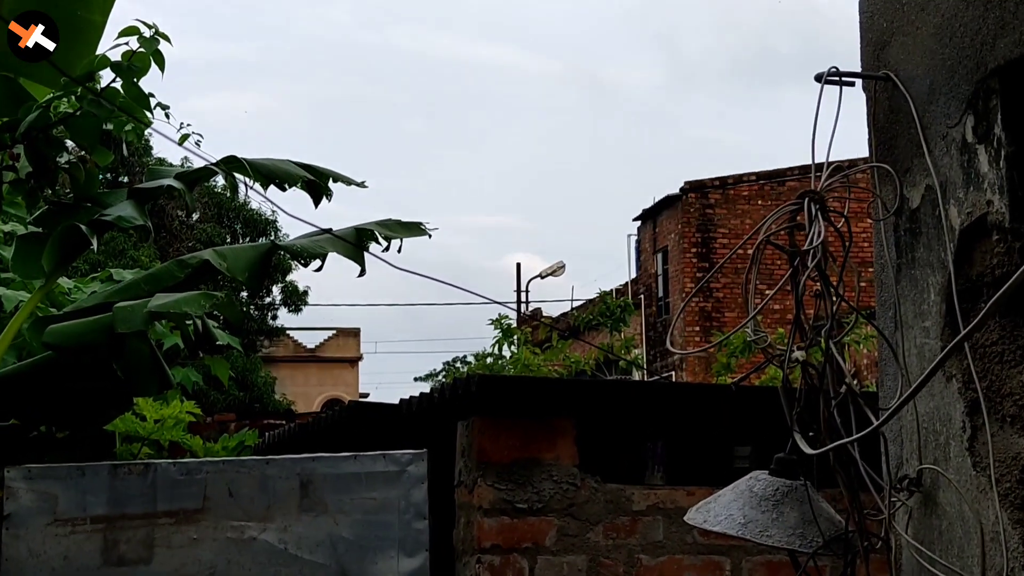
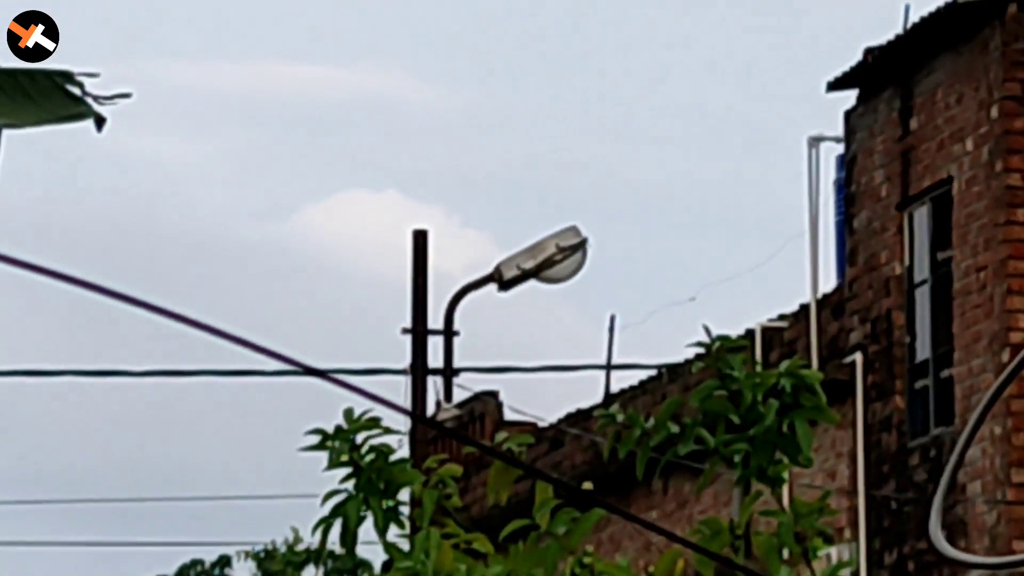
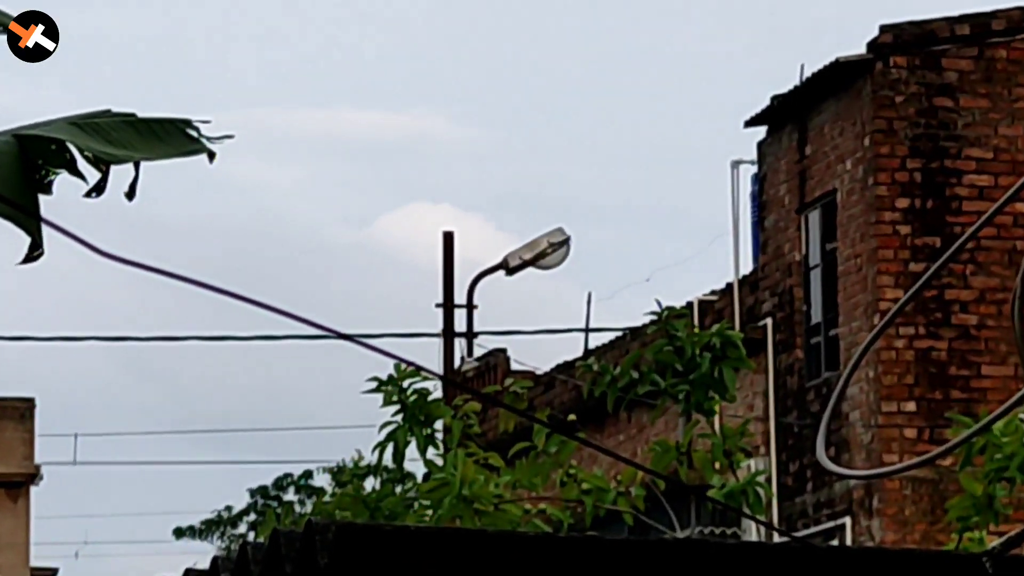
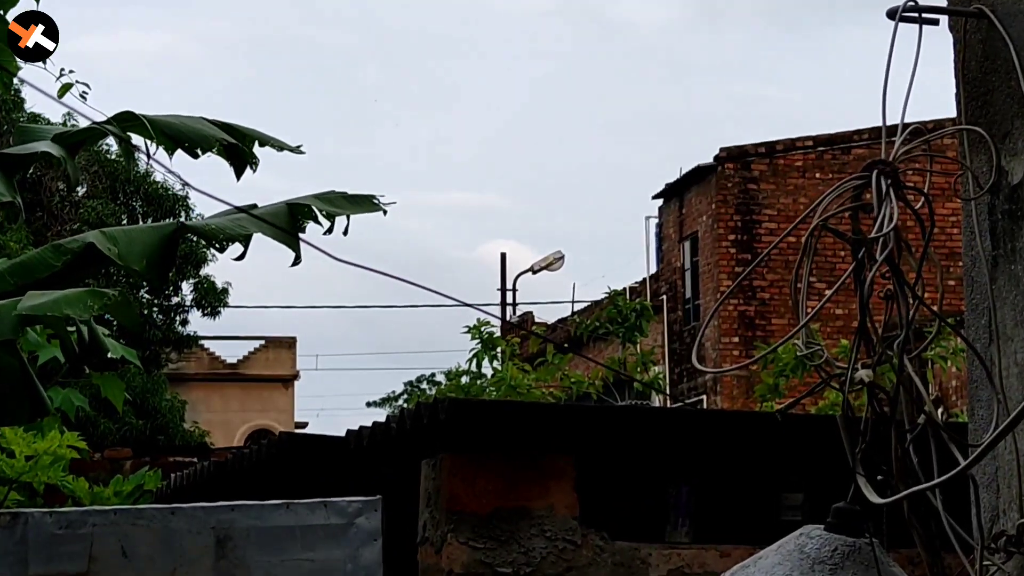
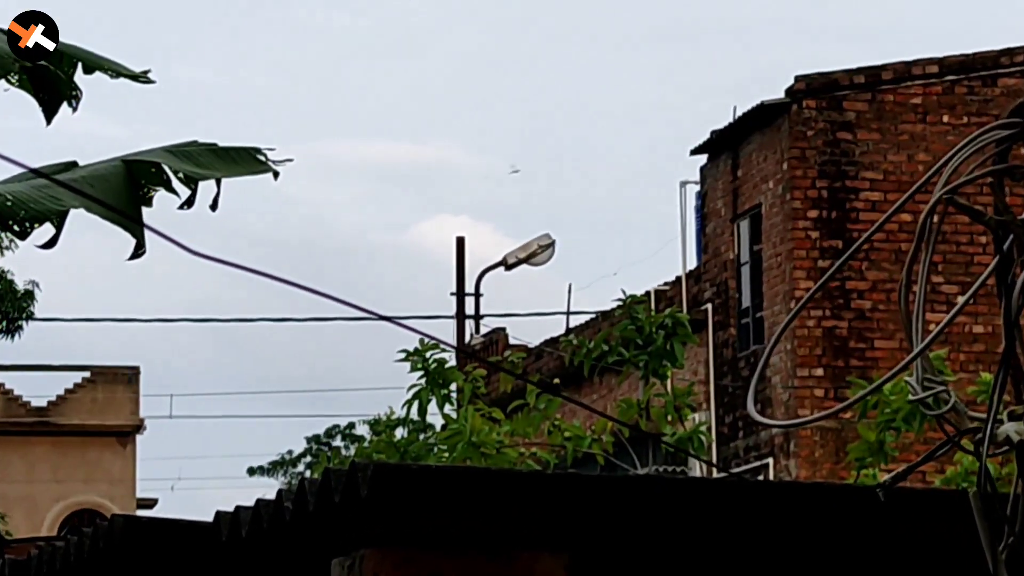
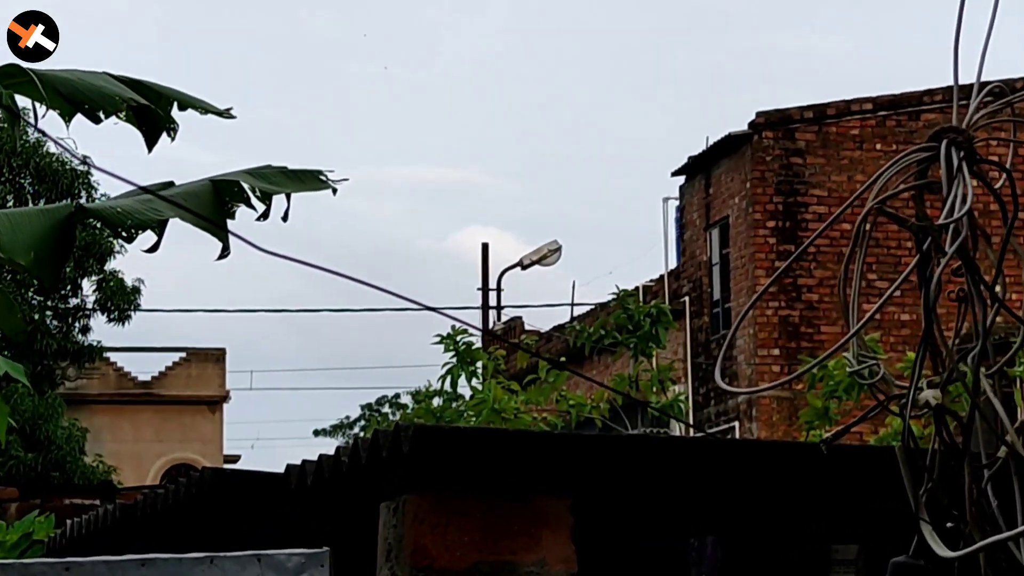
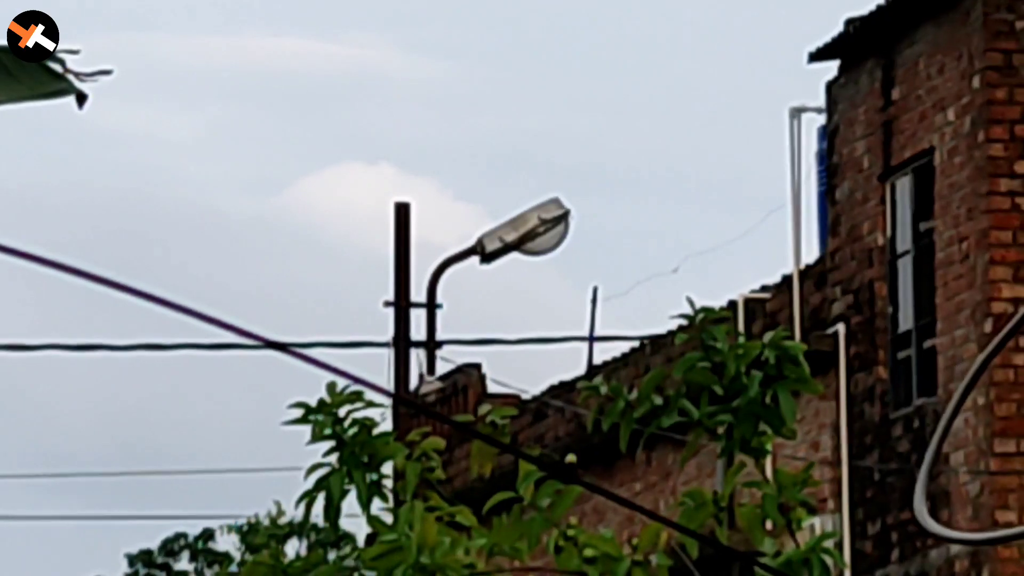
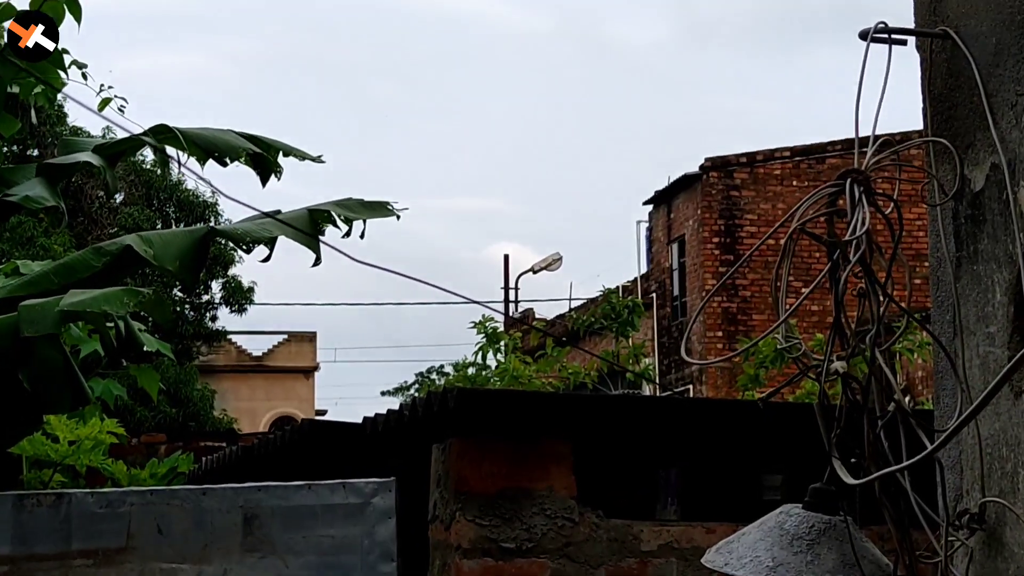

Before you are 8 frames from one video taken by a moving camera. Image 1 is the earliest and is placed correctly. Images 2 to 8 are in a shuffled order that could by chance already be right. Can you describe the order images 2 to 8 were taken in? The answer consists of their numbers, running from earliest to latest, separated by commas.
8, 4, 6, 5, 3, 7, 2
